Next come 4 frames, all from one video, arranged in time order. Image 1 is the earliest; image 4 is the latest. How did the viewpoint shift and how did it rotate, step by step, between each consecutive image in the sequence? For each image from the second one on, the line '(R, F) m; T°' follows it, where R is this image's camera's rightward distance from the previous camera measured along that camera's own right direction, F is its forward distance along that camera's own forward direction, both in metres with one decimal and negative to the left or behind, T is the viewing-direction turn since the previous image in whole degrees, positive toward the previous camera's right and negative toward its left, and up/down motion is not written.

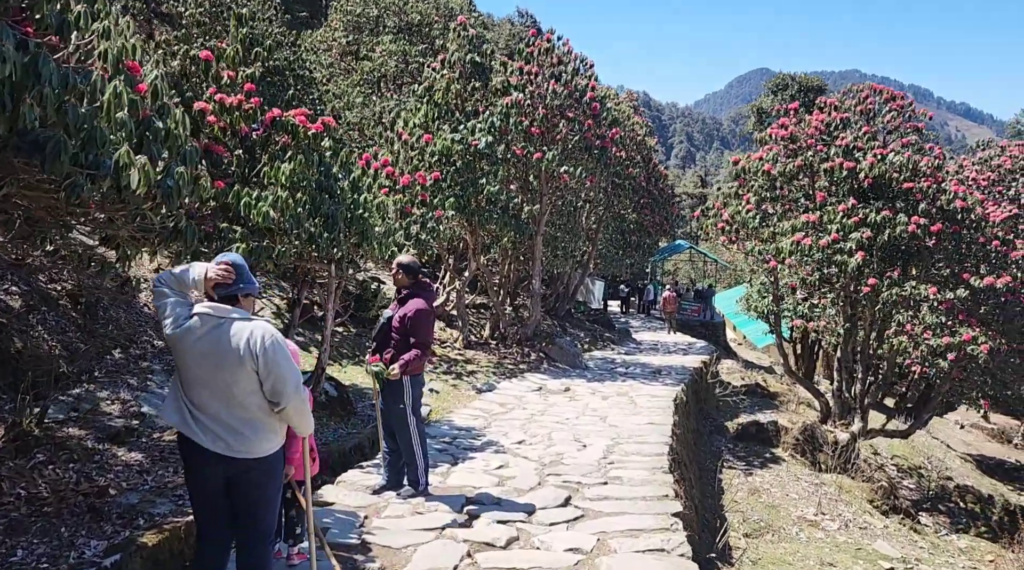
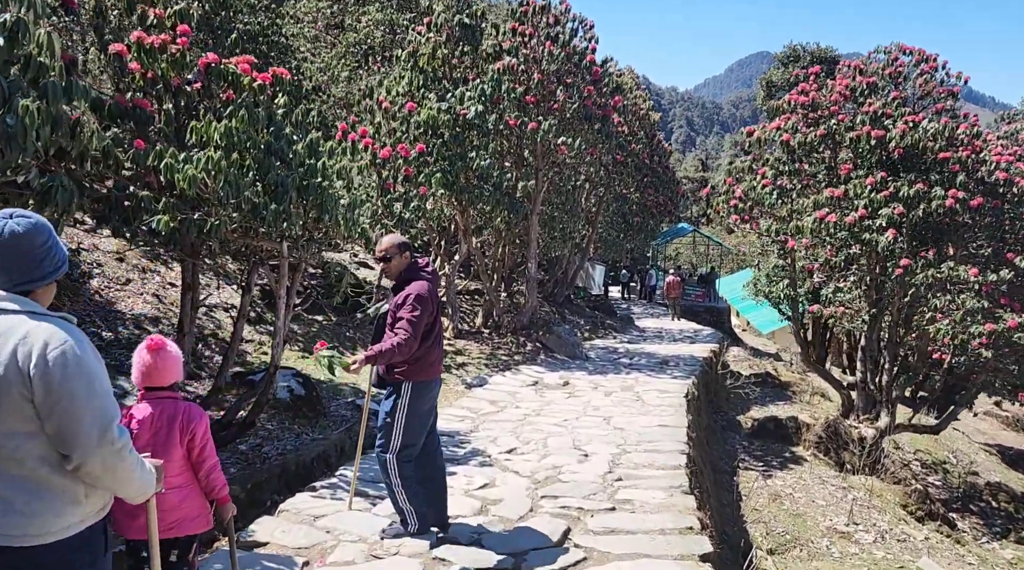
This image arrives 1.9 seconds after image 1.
(+0.1, +1.1) m; 0°
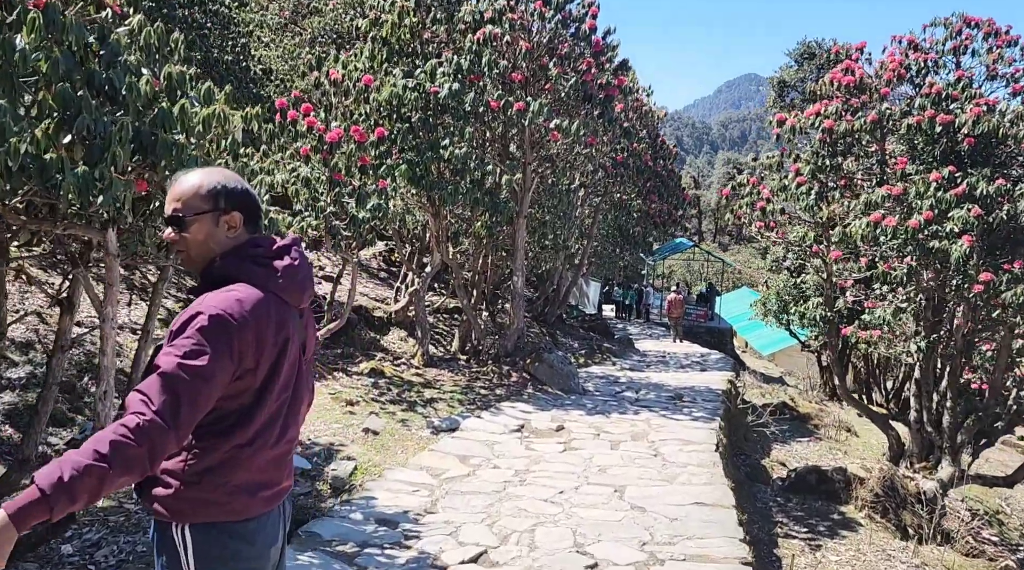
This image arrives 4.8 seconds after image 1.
(+0.1, +2.2) m; +1°
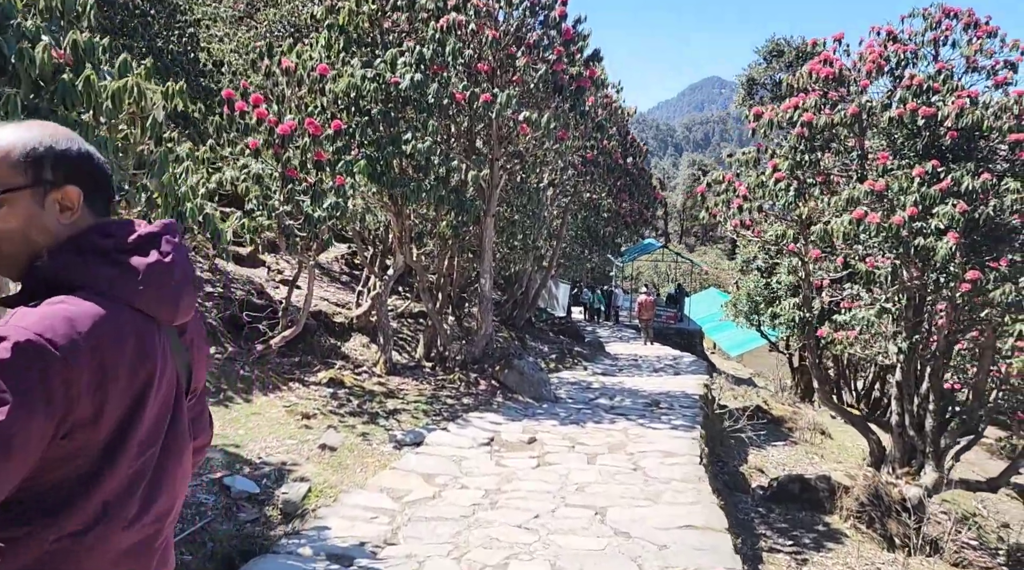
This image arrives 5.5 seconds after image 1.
(0.0, +0.5) m; +2°
